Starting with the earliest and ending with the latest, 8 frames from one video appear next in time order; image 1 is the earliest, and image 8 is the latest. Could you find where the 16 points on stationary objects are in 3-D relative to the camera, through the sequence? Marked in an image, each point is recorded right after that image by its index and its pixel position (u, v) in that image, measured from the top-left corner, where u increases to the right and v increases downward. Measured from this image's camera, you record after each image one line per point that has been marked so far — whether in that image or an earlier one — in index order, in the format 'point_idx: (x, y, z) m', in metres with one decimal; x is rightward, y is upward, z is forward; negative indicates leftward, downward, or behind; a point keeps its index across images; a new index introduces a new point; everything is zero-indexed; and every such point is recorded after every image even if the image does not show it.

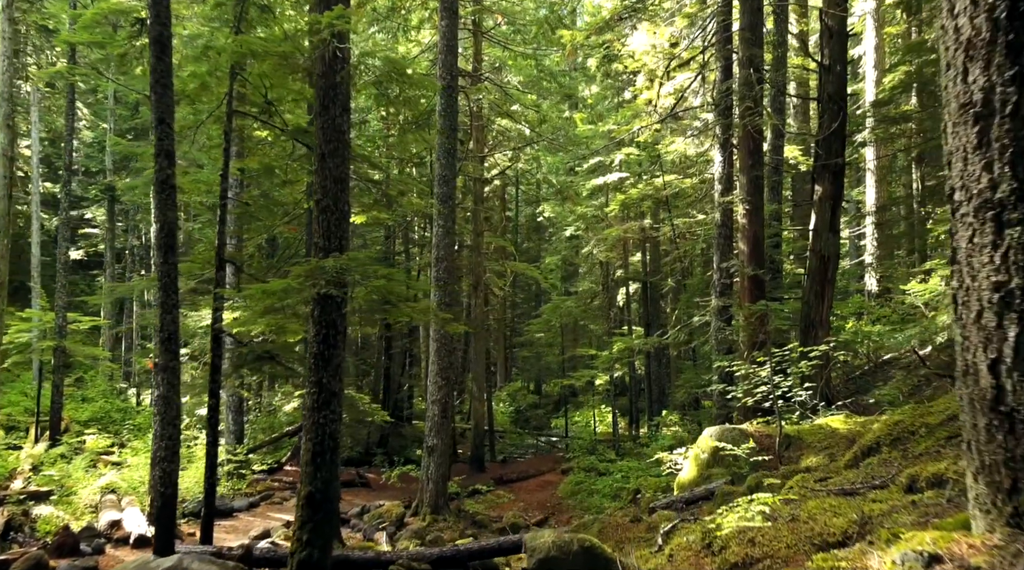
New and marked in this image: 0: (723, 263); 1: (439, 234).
0: (+3.7, +0.4, +15.5) m
1: (-1.5, +1.0, +17.7) m
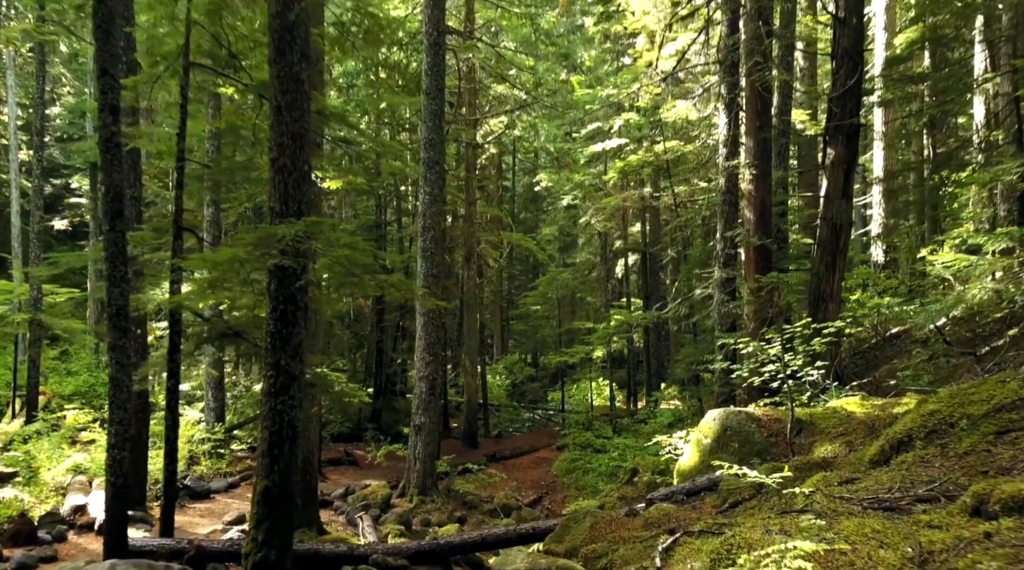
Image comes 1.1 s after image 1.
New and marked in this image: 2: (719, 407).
0: (+3.5, +0.8, +14.6) m
1: (-1.7, +1.6, +16.7) m
2: (+3.3, -1.9, +14.2) m
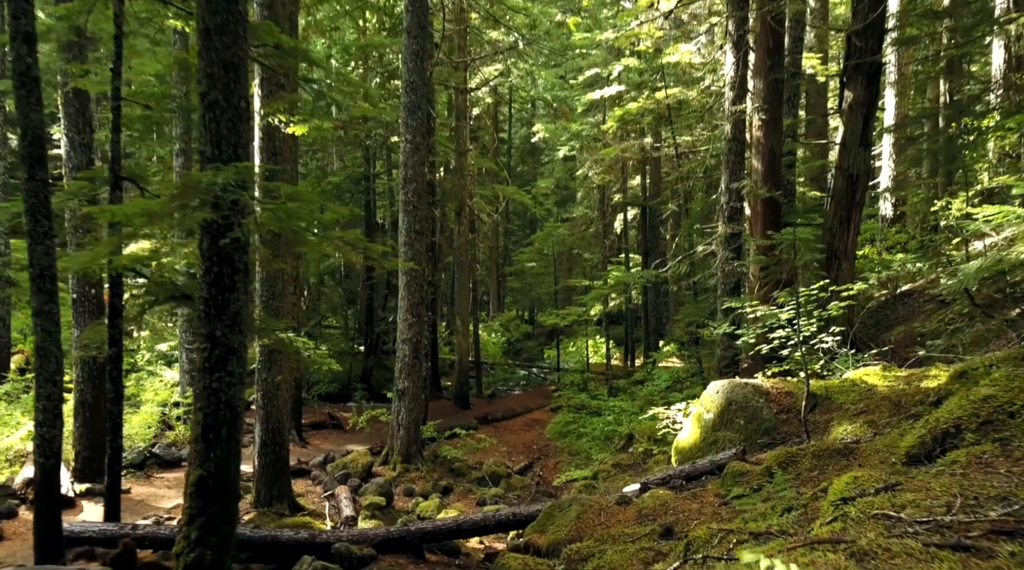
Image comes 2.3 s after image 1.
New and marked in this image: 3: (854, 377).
0: (+3.3, +1.5, +13.4) m
1: (-1.9, +2.3, +15.6) m
2: (+3.1, -1.3, +13.2) m
3: (+3.4, -0.9, +8.8) m
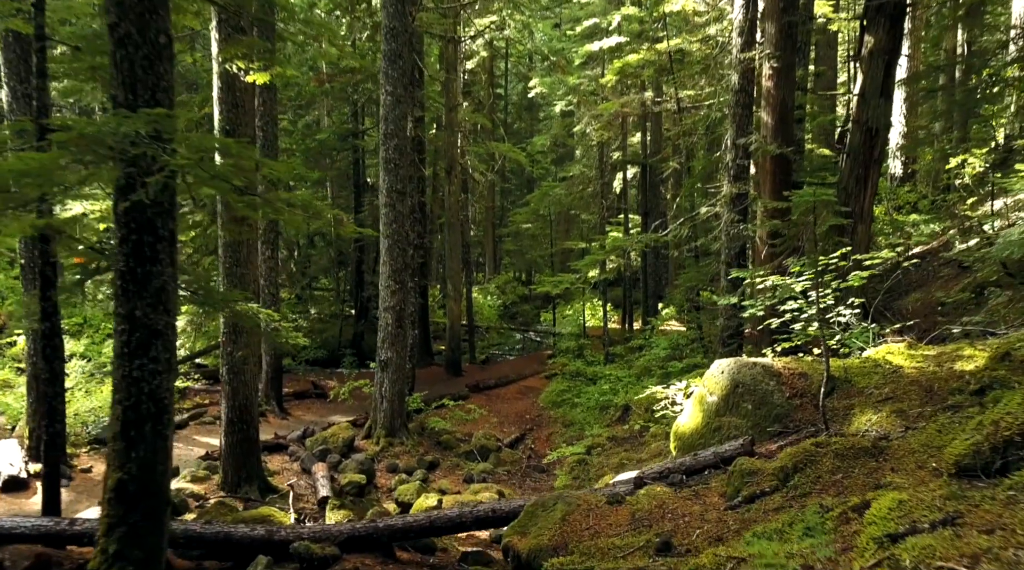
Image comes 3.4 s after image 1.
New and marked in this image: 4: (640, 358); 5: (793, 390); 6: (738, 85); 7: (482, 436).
0: (+3.1, +2.0, +12.4) m
1: (-2.0, +2.9, +14.4) m
2: (+2.9, -0.8, +12.3) m
3: (+3.2, -0.6, +7.9) m
4: (+2.8, -1.5, +19.3) m
5: (+2.5, -0.9, +7.9) m
6: (+3.1, +2.8, +12.4) m
7: (-0.5, -2.7, +16.2) m
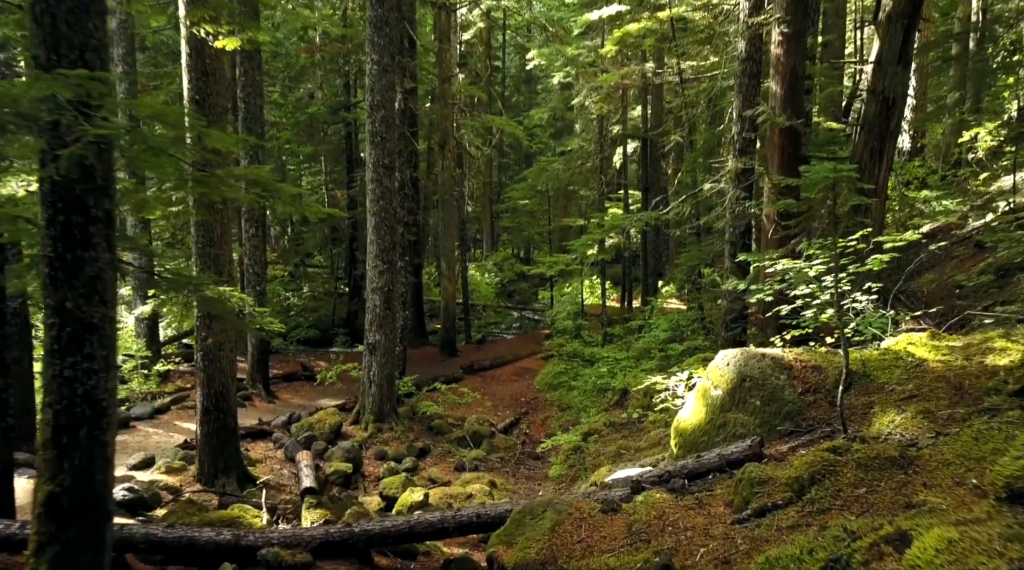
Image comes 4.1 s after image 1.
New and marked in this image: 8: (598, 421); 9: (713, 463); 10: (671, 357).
0: (+3.0, +2.2, +11.6) m
1: (-2.1, +3.2, +13.7) m
2: (+2.8, -0.5, +11.7) m
3: (+3.1, -0.5, +7.2) m
4: (+2.7, -1.1, +18.6) m
5: (+2.4, -0.8, +7.2) m
6: (+3.0, +3.0, +11.7) m
7: (-0.6, -2.4, +15.6) m
8: (+1.4, -2.2, +14.4) m
9: (+1.5, -1.4, +6.9) m
10: (+2.8, -1.3, +15.5) m
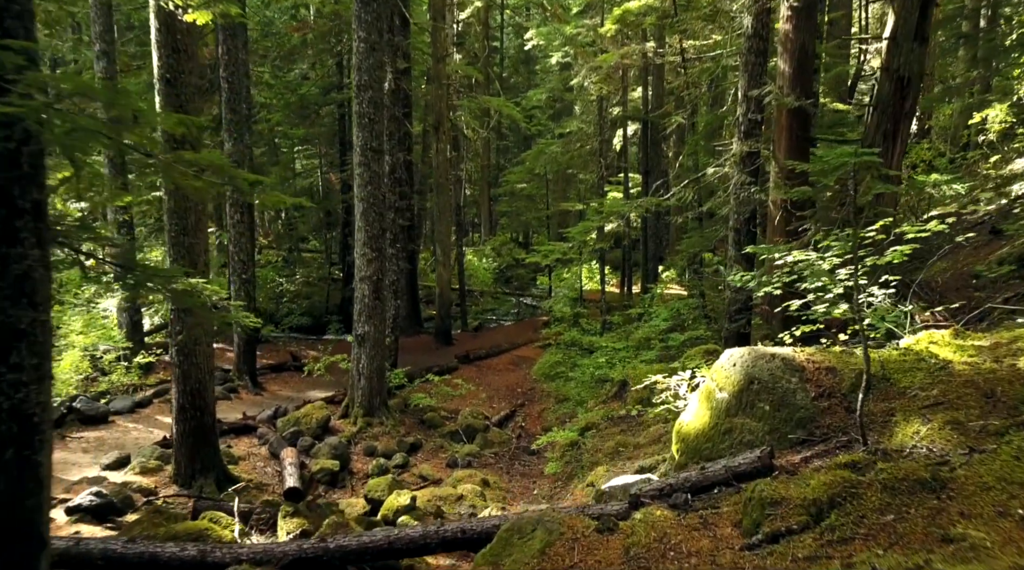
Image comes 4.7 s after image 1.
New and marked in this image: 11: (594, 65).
0: (+3.0, +2.4, +11.0) m
1: (-2.2, +3.4, +13.1) m
2: (+2.7, -0.4, +11.1) m
3: (+3.0, -0.5, +6.7) m
4: (+2.6, -0.8, +18.1) m
5: (+2.3, -0.8, +6.7) m
6: (+3.0, +3.2, +11.0) m
7: (-0.7, -2.2, +15.1) m
8: (+1.3, -2.0, +13.9) m
9: (+1.5, -1.3, +6.3) m
10: (+2.7, -1.1, +15.0) m
11: (+1.8, +4.9, +19.7) m
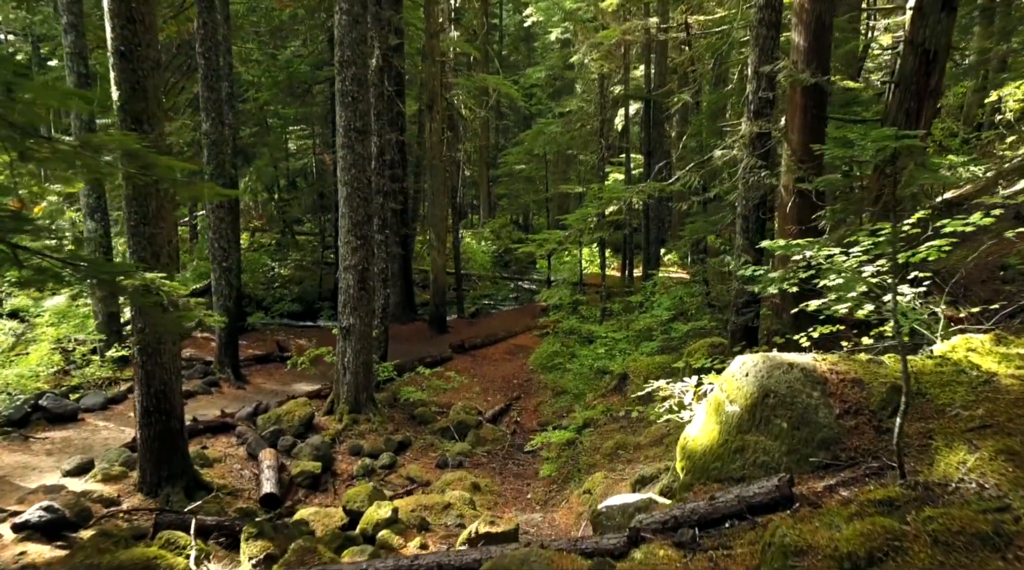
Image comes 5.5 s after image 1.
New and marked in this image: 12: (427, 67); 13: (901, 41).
0: (+2.9, +2.5, +10.2) m
1: (-2.3, +3.5, +12.2) m
2: (+2.6, -0.3, +10.3) m
3: (+2.9, -0.5, +5.9) m
4: (+2.5, -0.6, +17.3) m
5: (+2.2, -0.8, +5.9) m
6: (+2.9, +3.3, +10.2) m
7: (-0.8, -2.0, +14.4) m
8: (+1.2, -1.8, +13.2) m
9: (+1.4, -1.3, +5.6) m
10: (+2.6, -0.9, +14.2) m
11: (+1.7, +5.1, +18.8) m
12: (-1.9, +4.7, +19.5) m
13: (+4.2, +2.6, +9.6) m
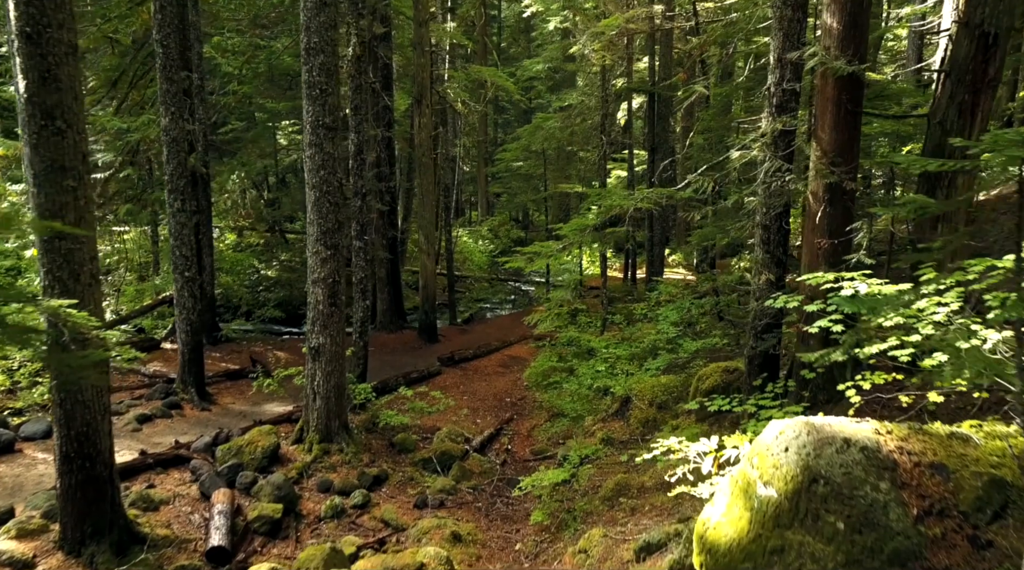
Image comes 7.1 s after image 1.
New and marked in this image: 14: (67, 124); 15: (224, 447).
0: (+2.7, +2.2, +8.8) m
1: (-2.4, +3.3, +10.8) m
2: (+2.5, -0.5, +8.9) m
3: (+2.8, -0.7, +4.5) m
4: (+2.4, -0.8, +15.9) m
5: (+2.0, -1.0, +4.5) m
6: (+2.7, +3.0, +8.7) m
7: (-0.9, -2.2, +13.0) m
8: (+1.1, -2.0, +11.8) m
9: (+1.2, -1.6, +4.2) m
10: (+2.4, -1.1, +12.8) m
11: (+1.6, +5.0, +17.4) m
12: (-2.0, +4.6, +18.1) m
13: (+4.0, +2.4, +8.2) m
14: (-3.8, +1.4, +7.6) m
15: (-3.7, -2.1, +11.7) m
